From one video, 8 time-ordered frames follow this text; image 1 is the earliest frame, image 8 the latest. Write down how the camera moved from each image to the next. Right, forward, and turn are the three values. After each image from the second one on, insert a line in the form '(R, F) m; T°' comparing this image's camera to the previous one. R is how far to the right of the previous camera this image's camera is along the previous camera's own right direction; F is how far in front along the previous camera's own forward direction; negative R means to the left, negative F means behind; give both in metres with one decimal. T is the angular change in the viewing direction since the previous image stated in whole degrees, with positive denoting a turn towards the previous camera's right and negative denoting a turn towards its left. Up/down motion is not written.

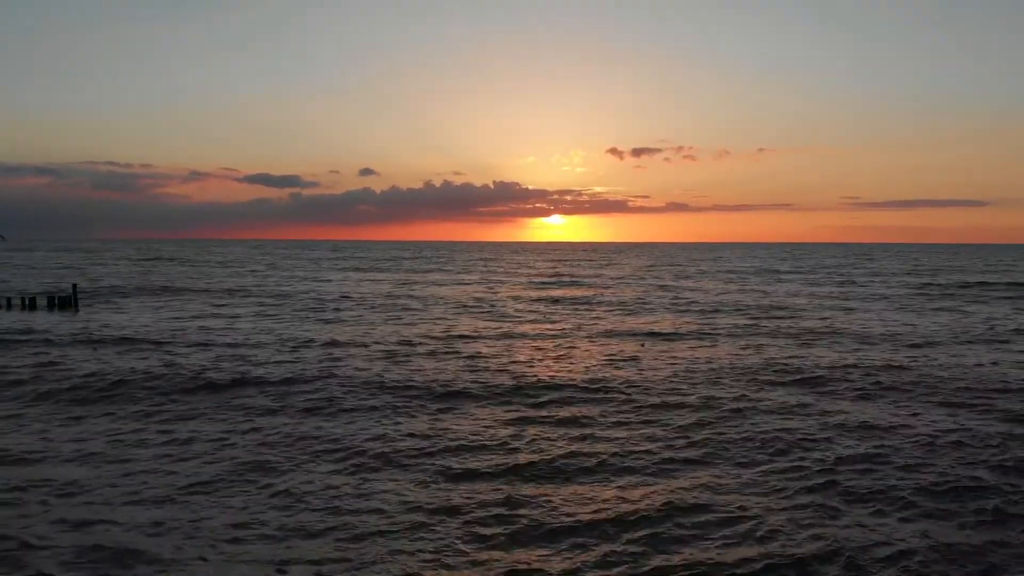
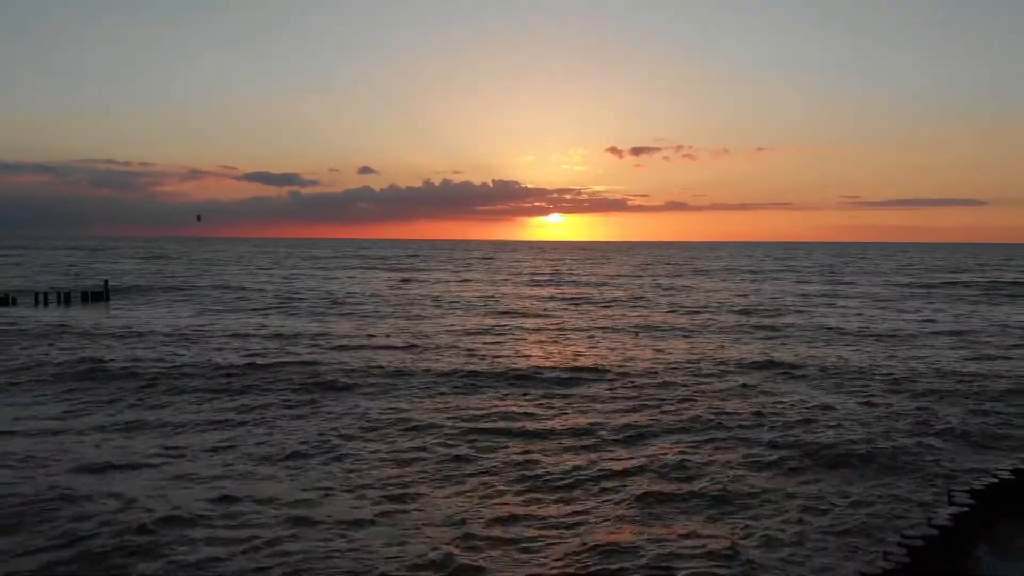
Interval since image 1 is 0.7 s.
(-0.2, -2.0) m; 0°
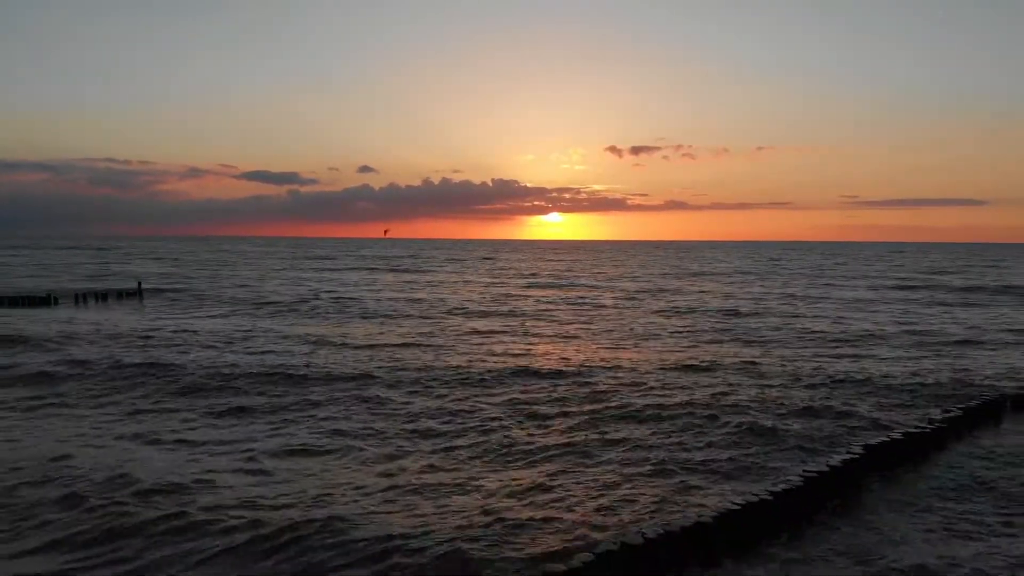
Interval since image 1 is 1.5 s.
(-0.1, -2.5) m; 0°
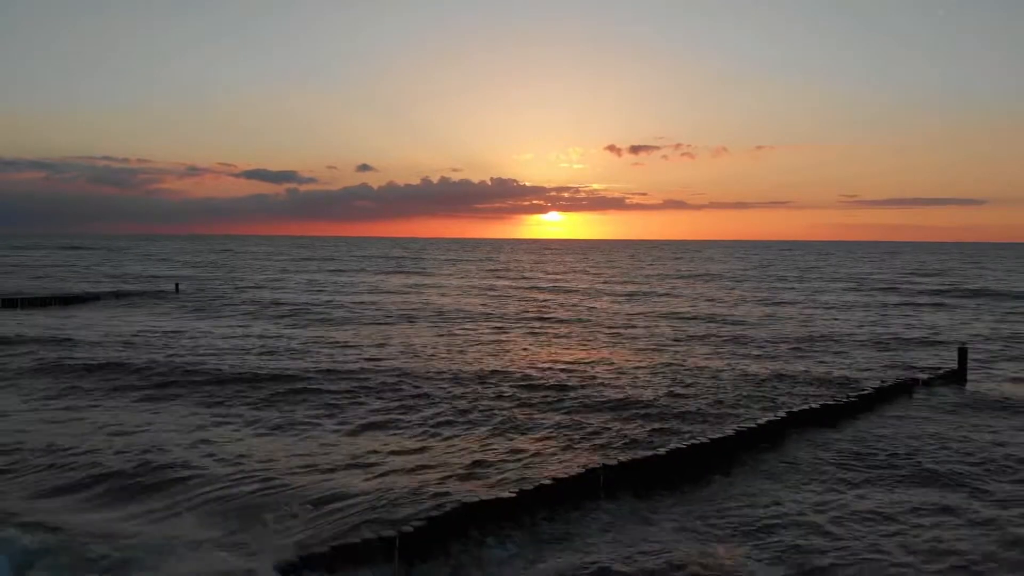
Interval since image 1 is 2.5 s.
(-0.2, -3.2) m; 0°
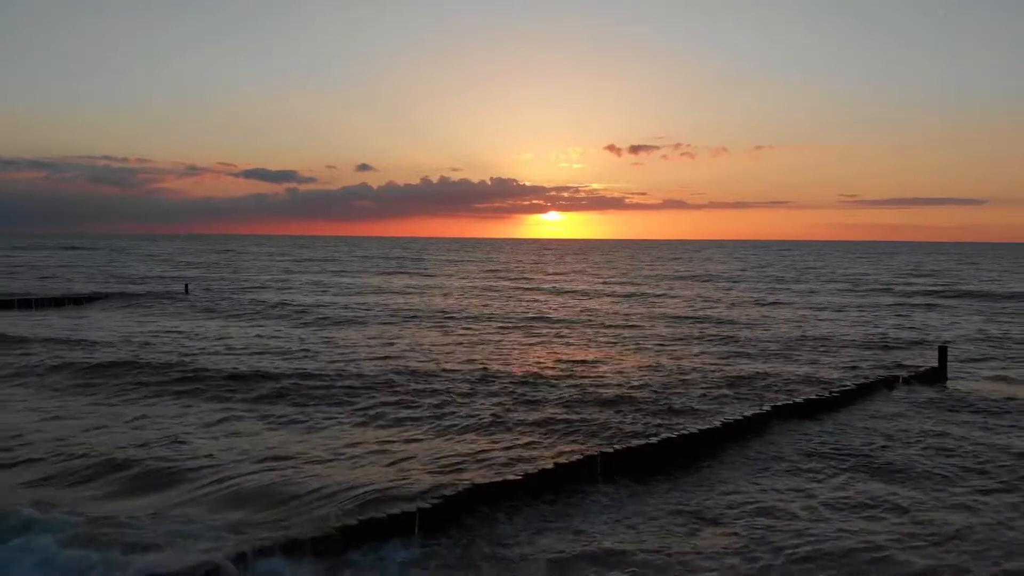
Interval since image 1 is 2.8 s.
(-1.7, +5.6) m; 0°
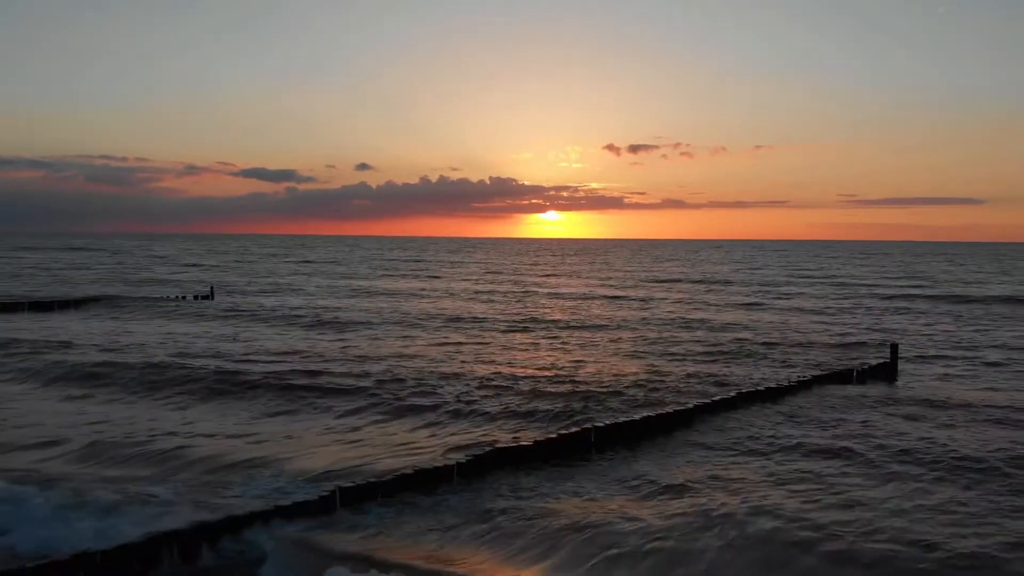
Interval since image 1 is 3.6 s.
(+0.1, -1.8) m; 0°
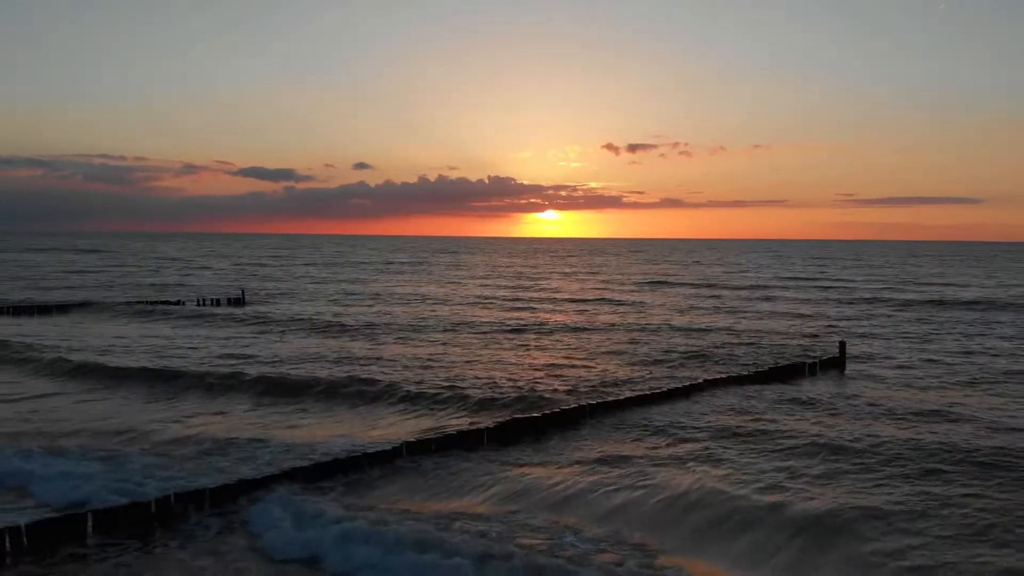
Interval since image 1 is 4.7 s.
(-0.1, -2.9) m; 0°
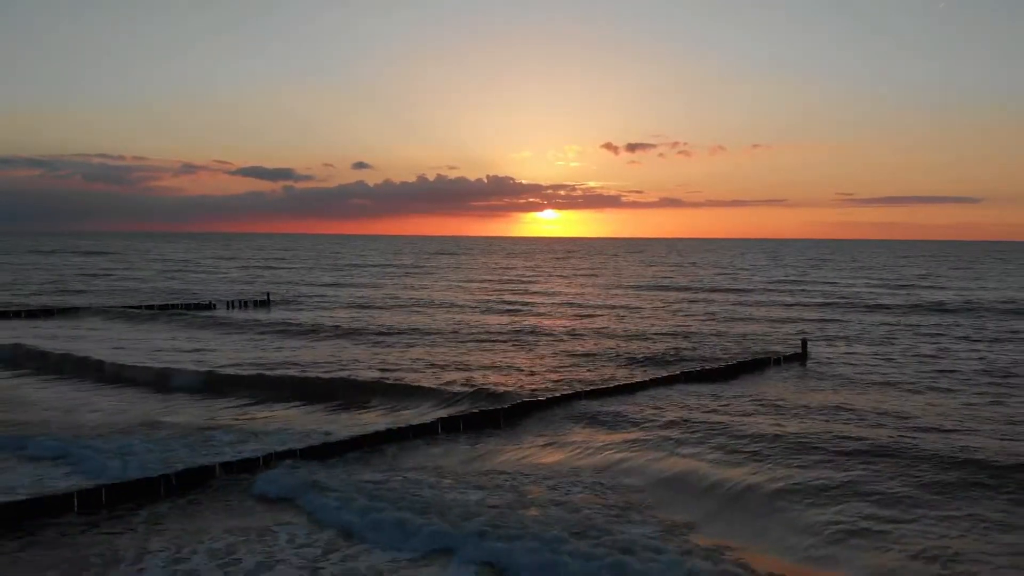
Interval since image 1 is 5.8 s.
(-0.1, -3.1) m; 0°
